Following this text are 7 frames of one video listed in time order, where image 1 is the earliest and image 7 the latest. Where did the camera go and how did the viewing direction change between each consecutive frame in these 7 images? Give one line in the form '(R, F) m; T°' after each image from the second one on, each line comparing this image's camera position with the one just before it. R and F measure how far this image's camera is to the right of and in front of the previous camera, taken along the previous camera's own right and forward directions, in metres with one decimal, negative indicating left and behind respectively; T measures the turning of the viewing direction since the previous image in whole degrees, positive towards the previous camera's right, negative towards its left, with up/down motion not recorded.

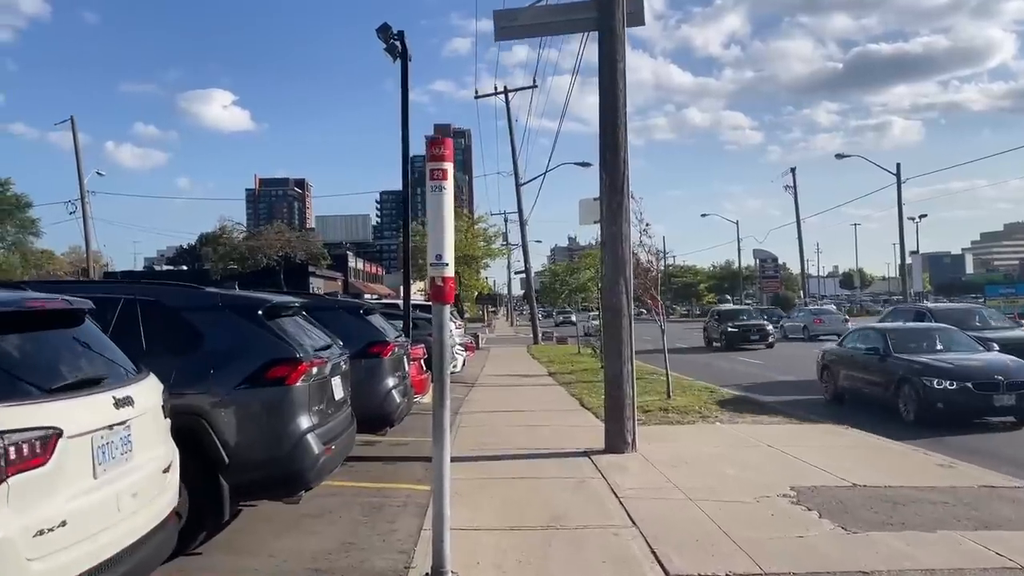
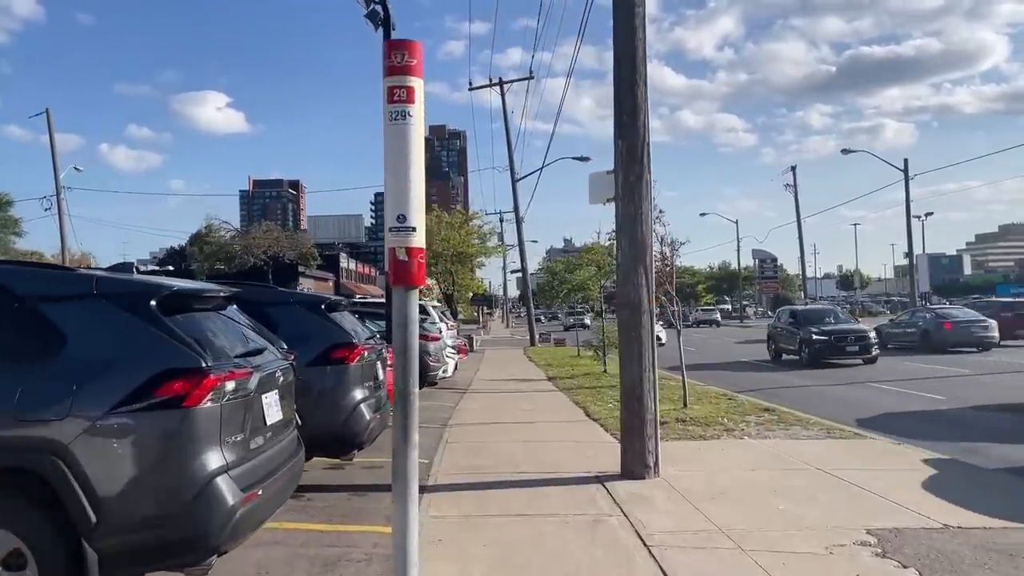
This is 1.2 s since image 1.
(0.0, +1.8) m; 0°
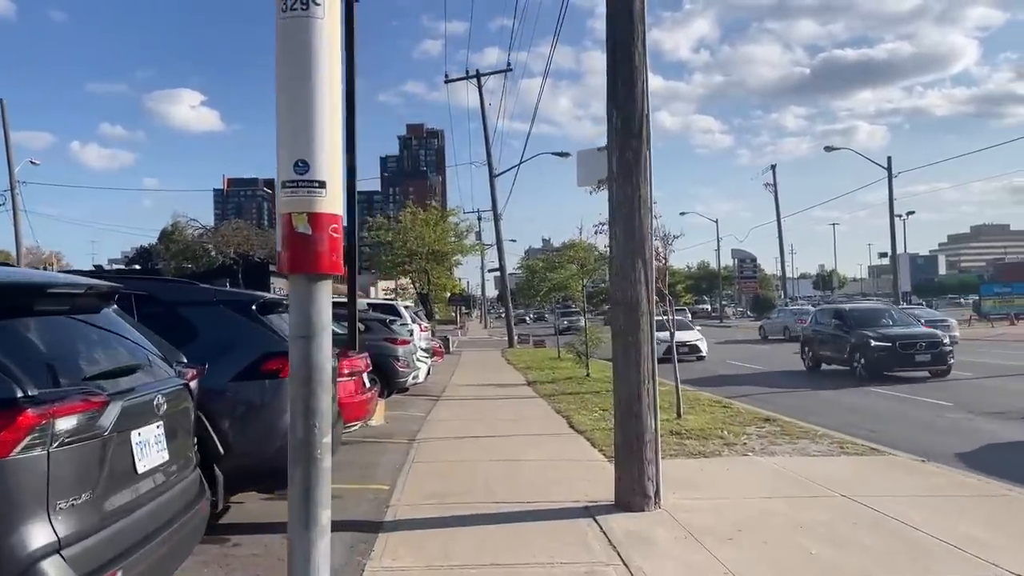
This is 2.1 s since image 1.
(0.0, +1.3) m; +1°
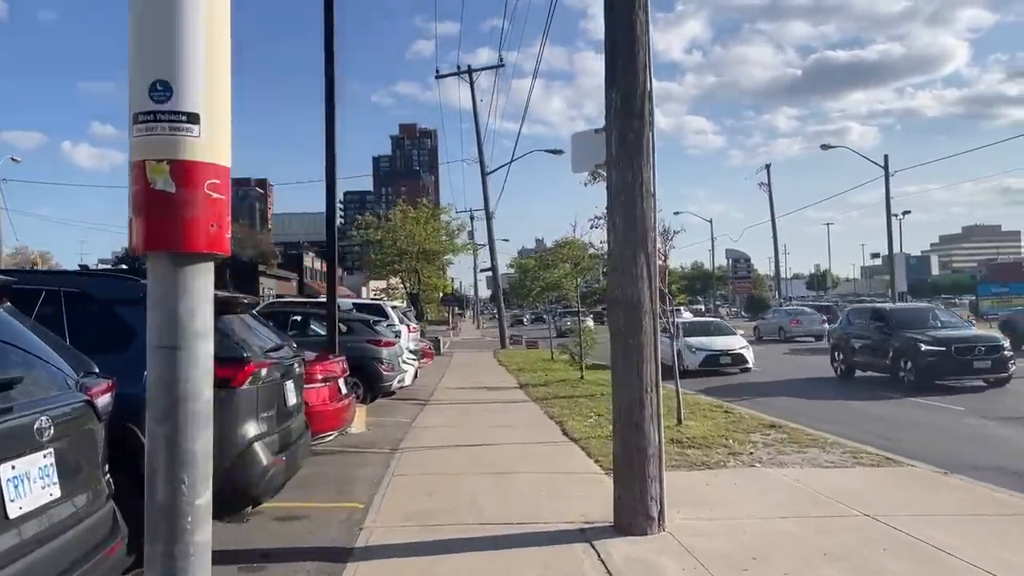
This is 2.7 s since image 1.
(0.0, +0.7) m; 0°
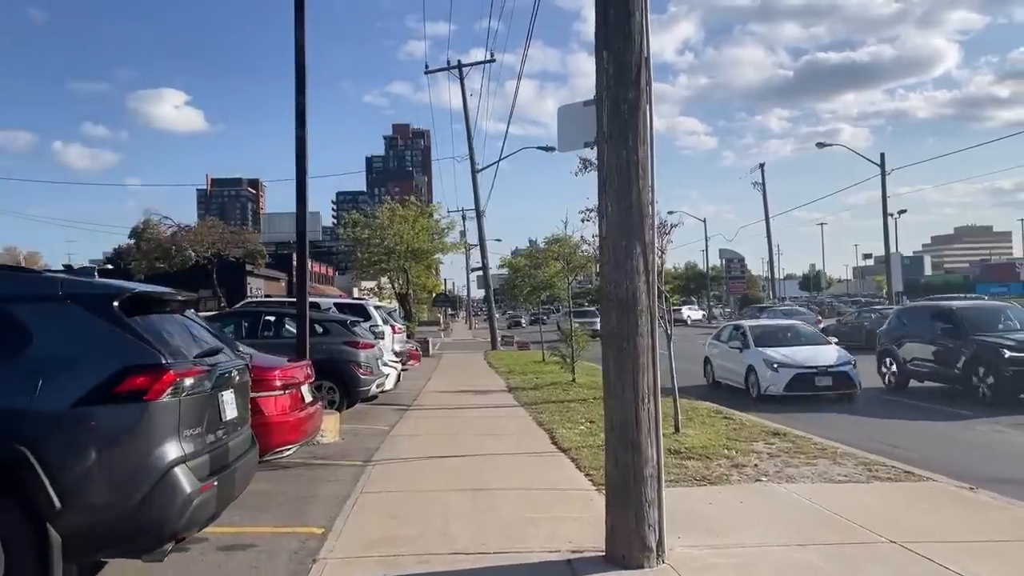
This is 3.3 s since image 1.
(+0.1, +0.8) m; 0°
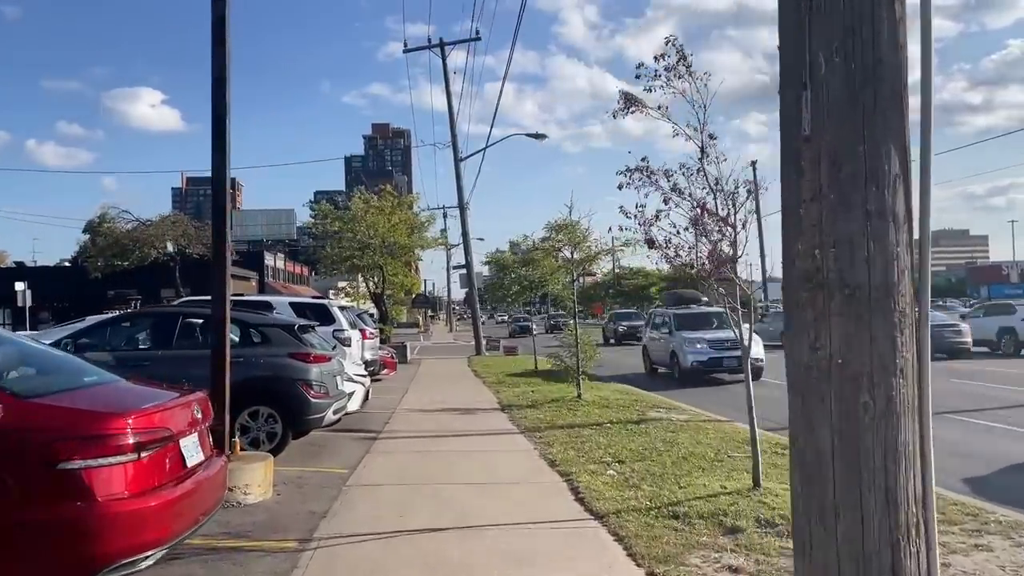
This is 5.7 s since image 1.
(-0.2, +3.2) m; +1°
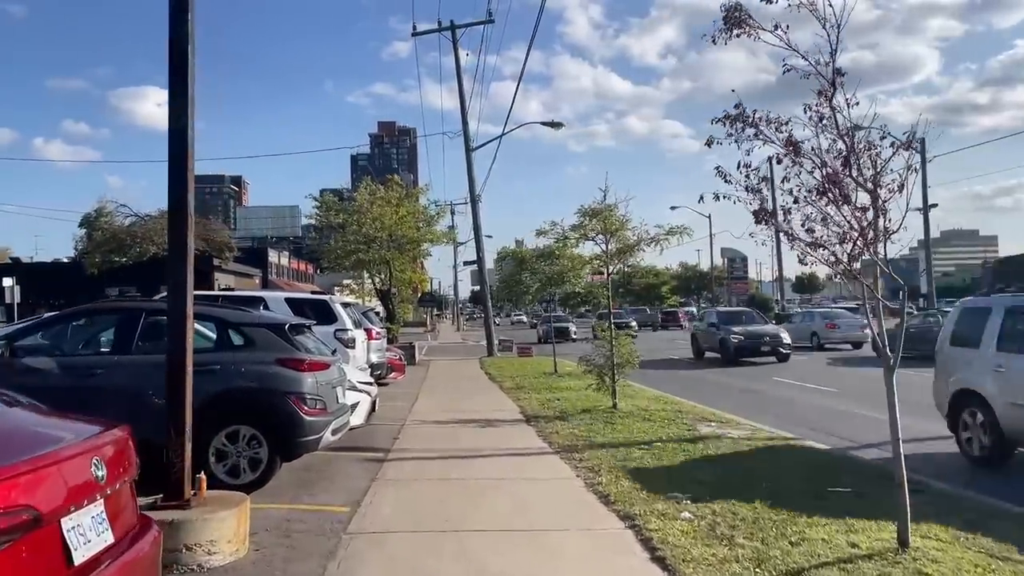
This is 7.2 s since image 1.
(-0.3, +1.9) m; 0°
